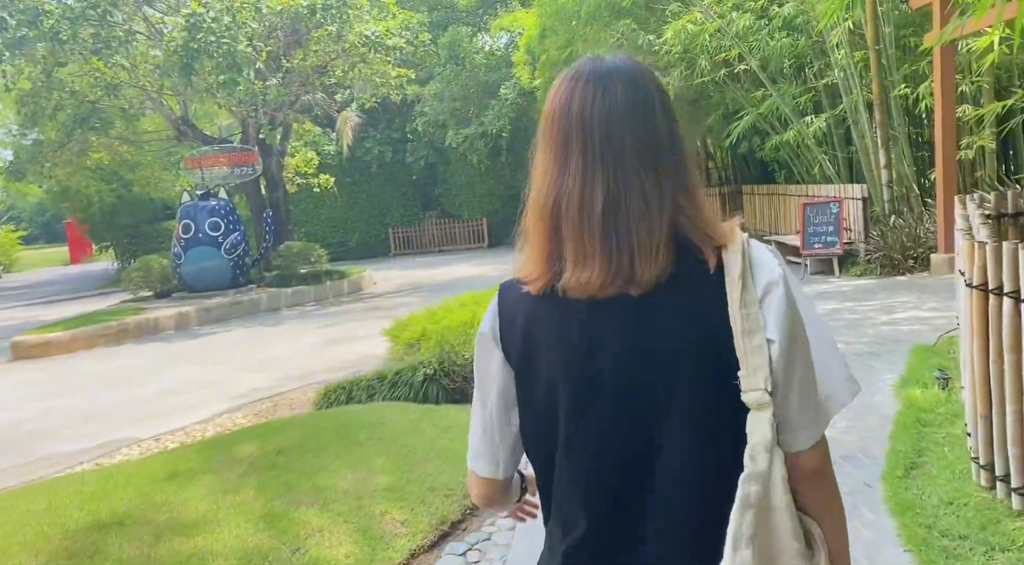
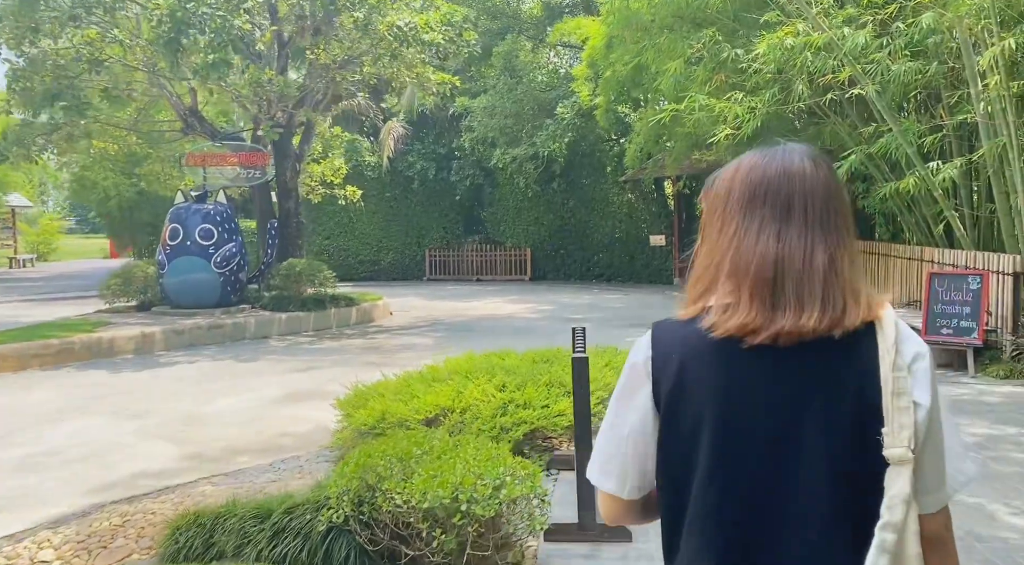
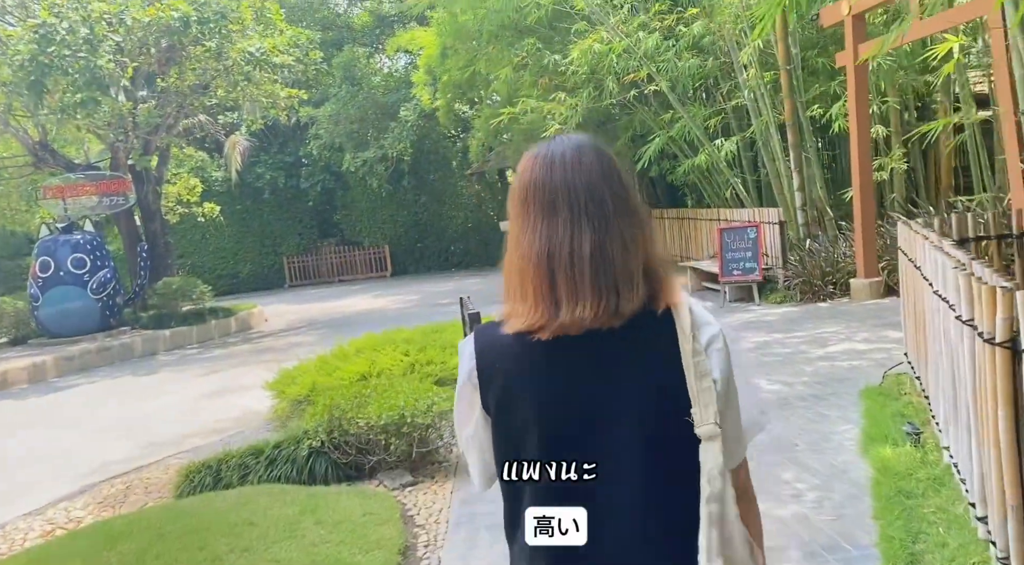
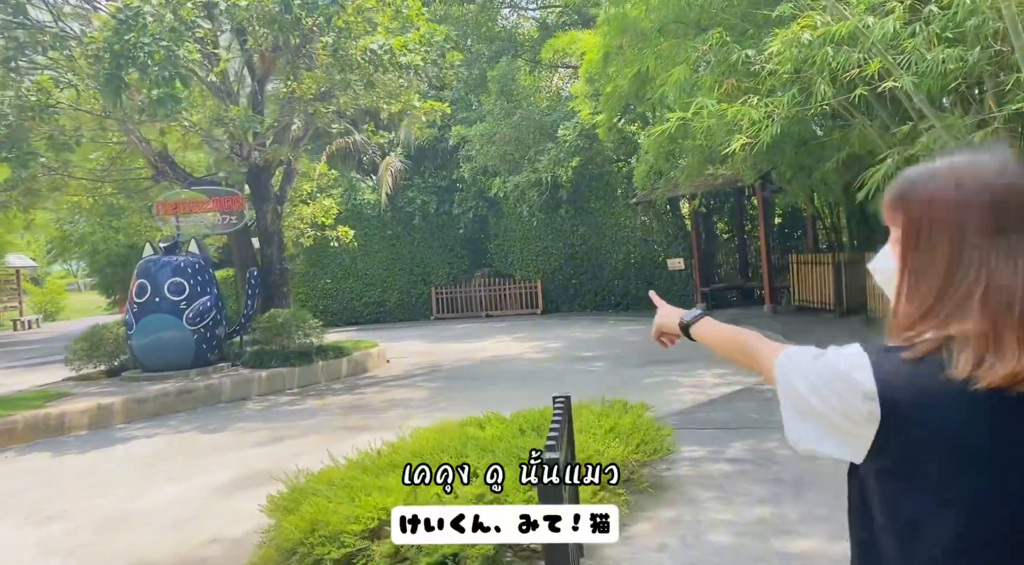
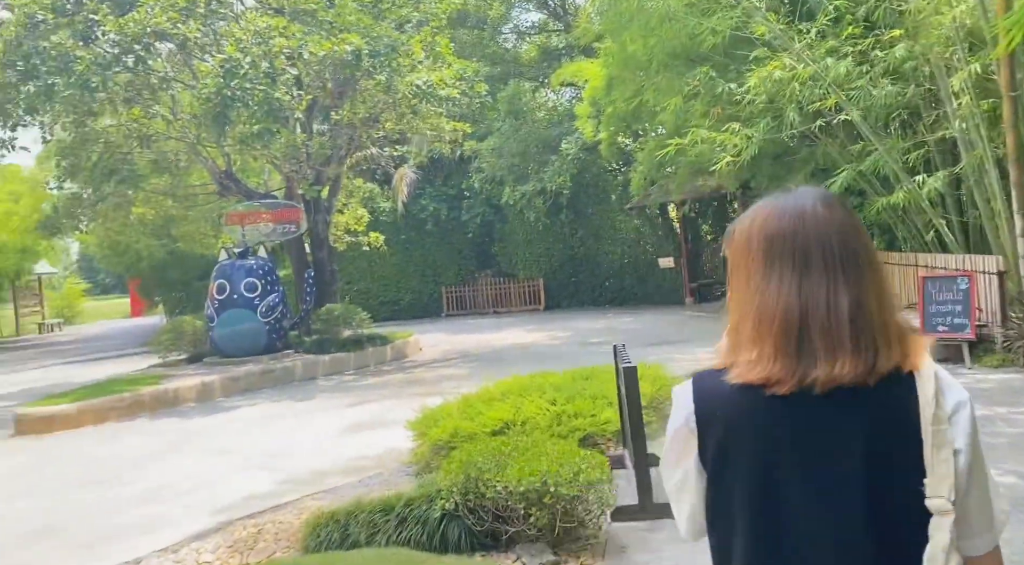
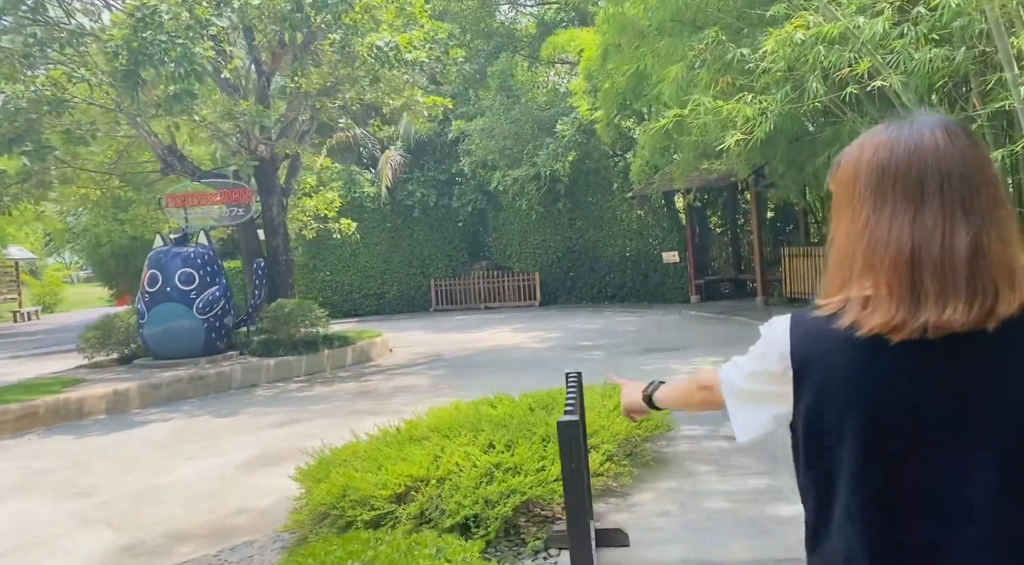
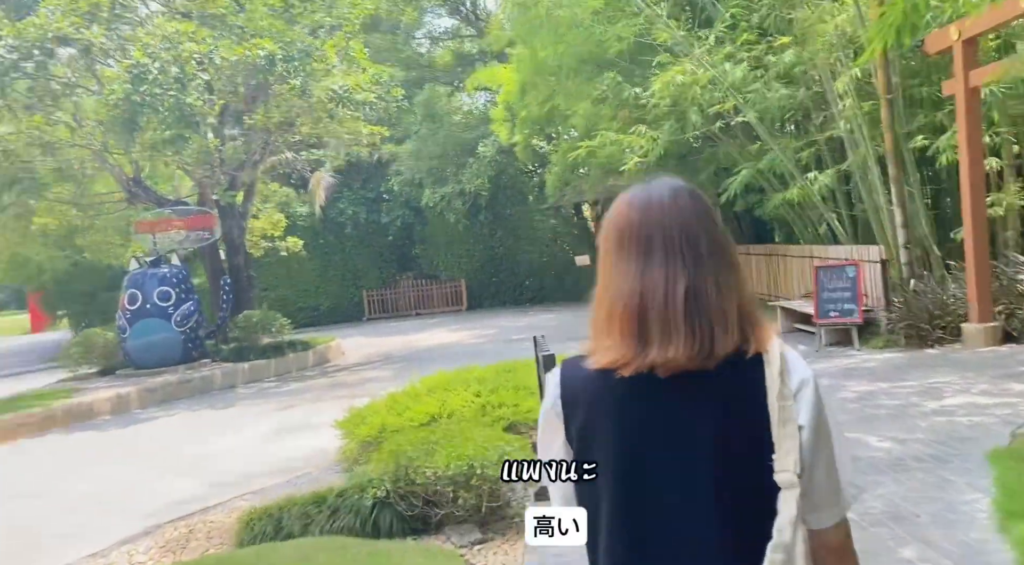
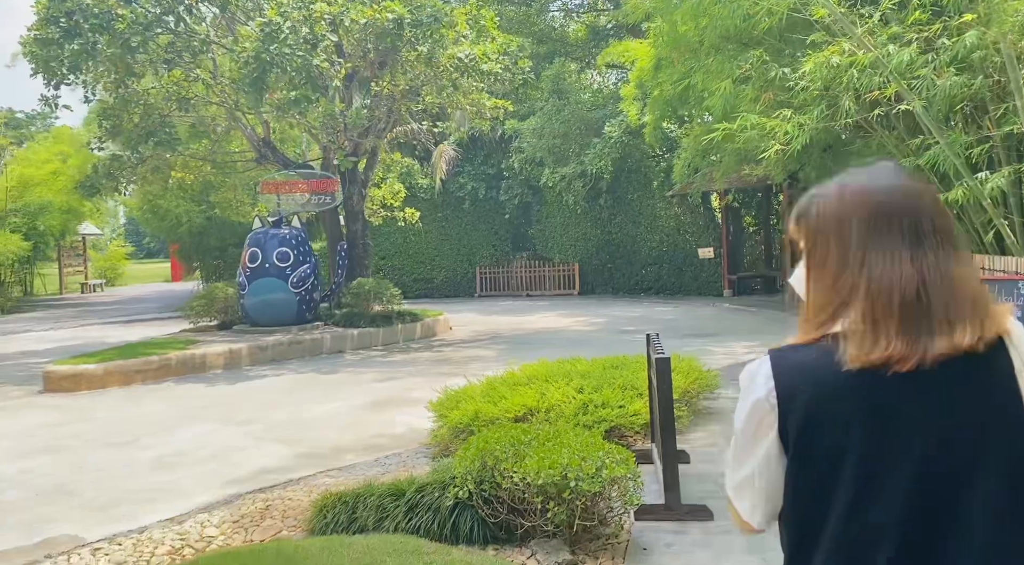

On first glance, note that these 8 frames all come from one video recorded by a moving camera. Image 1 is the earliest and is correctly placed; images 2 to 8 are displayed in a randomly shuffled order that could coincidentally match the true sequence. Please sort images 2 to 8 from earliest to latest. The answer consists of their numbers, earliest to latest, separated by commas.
3, 7, 5, 8, 2, 6, 4
